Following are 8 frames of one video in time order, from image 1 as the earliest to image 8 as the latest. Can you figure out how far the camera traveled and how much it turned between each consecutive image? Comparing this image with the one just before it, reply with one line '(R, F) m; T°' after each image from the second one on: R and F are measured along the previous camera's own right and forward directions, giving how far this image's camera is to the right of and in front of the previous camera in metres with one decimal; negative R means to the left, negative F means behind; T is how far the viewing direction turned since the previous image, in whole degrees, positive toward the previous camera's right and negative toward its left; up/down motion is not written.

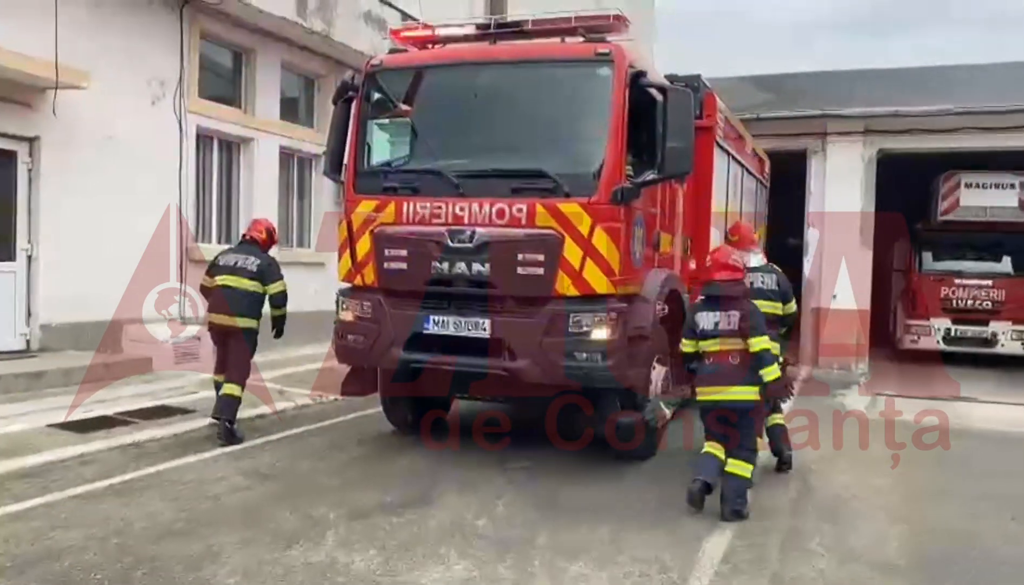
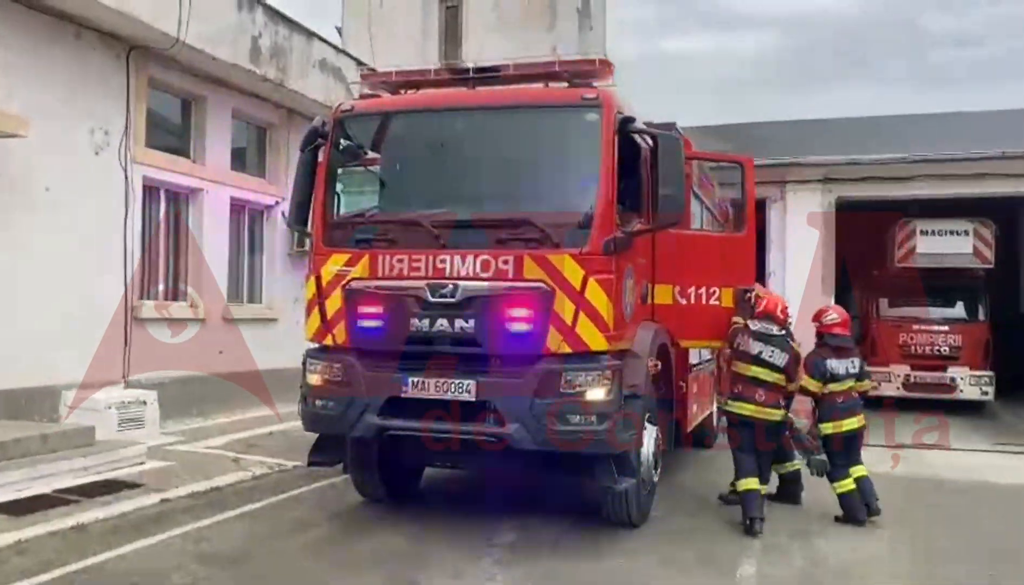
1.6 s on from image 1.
(-0.3, +0.4) m; +4°
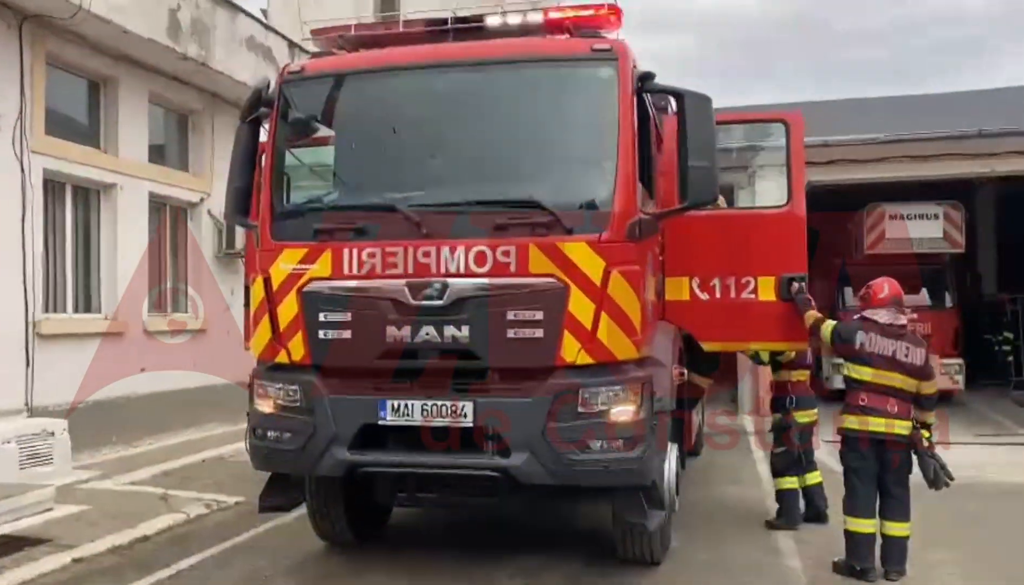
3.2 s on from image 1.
(-0.4, +1.1) m; +5°
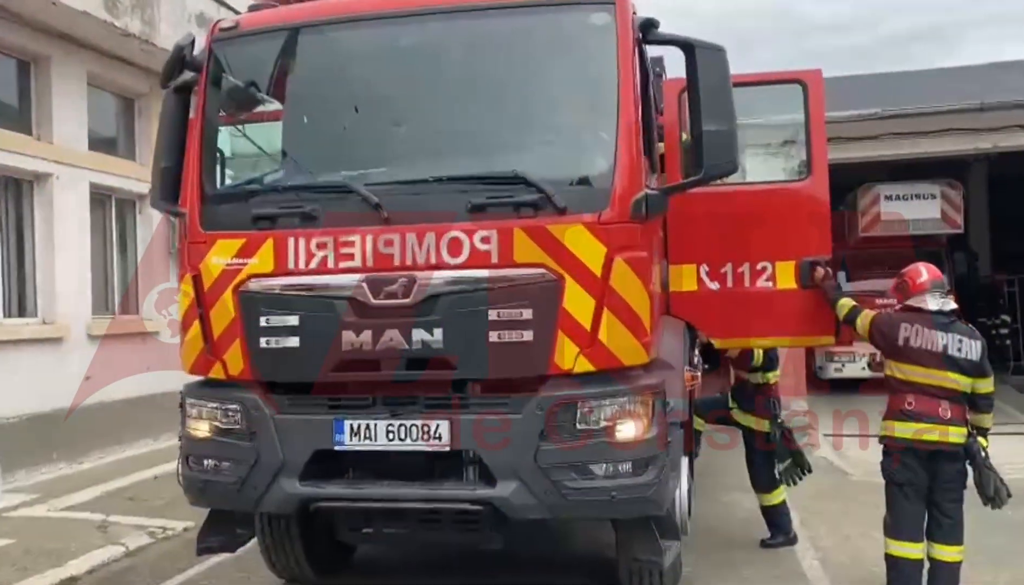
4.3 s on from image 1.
(0.0, +0.8) m; +1°
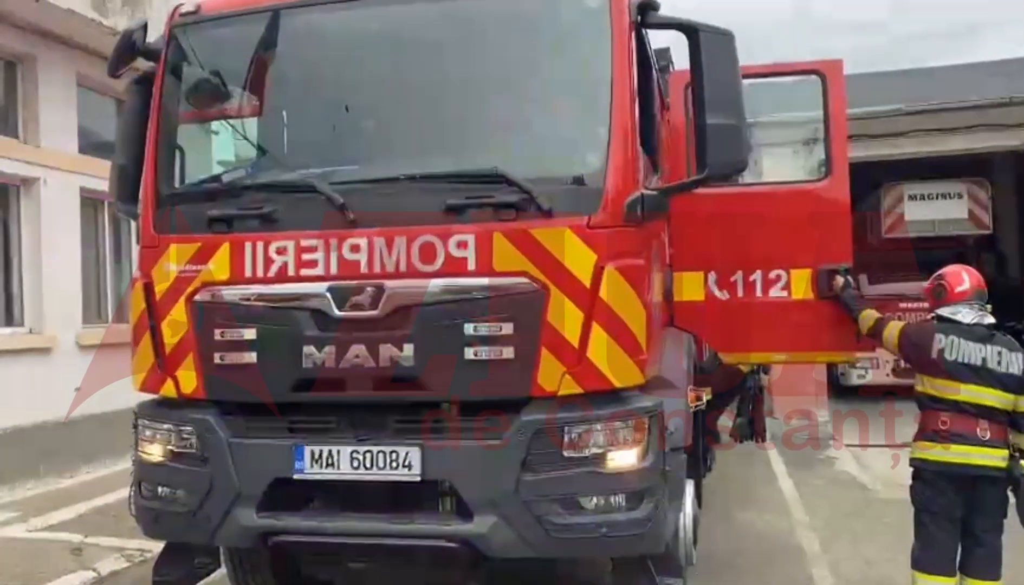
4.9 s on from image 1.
(+0.1, +0.4) m; -1°
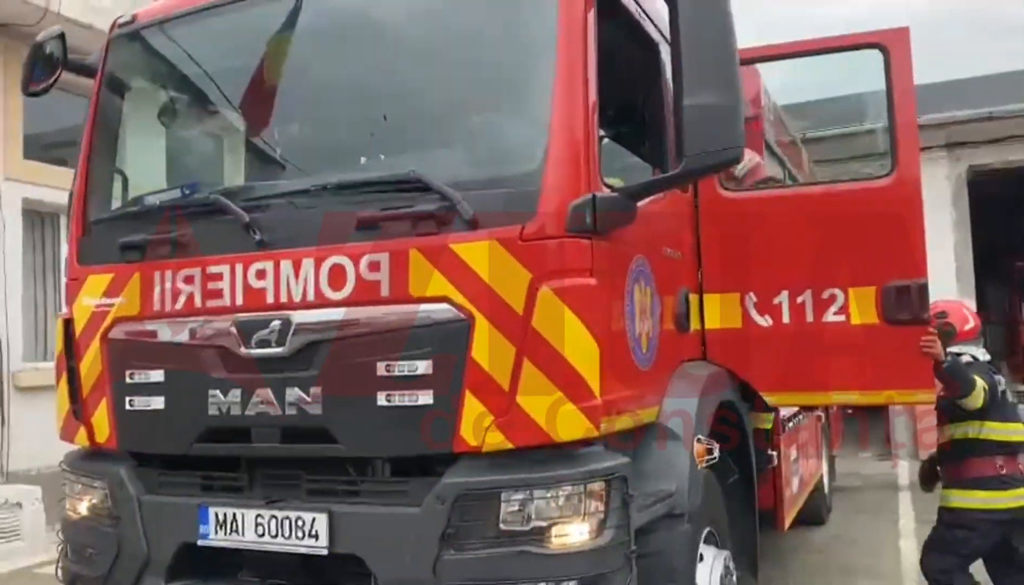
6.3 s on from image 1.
(+0.7, +0.7) m; -10°
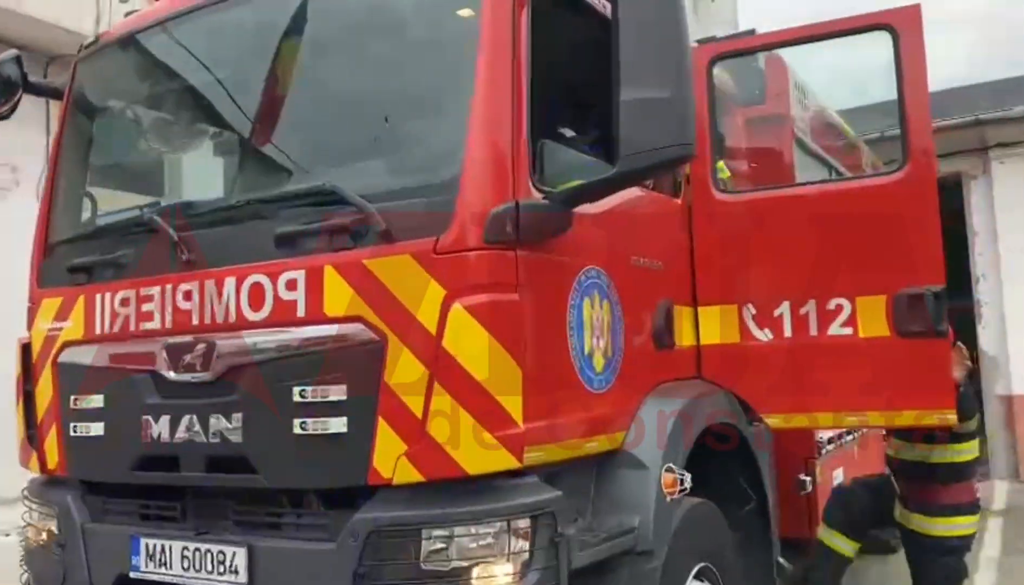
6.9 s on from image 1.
(+0.5, +0.3) m; -7°
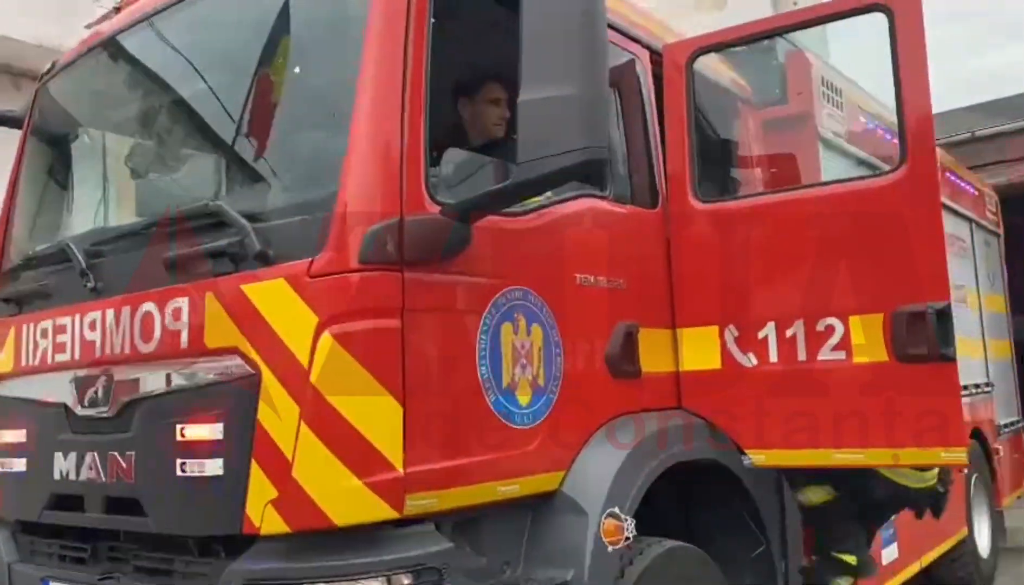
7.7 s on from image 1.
(+0.5, +0.3) m; -7°
